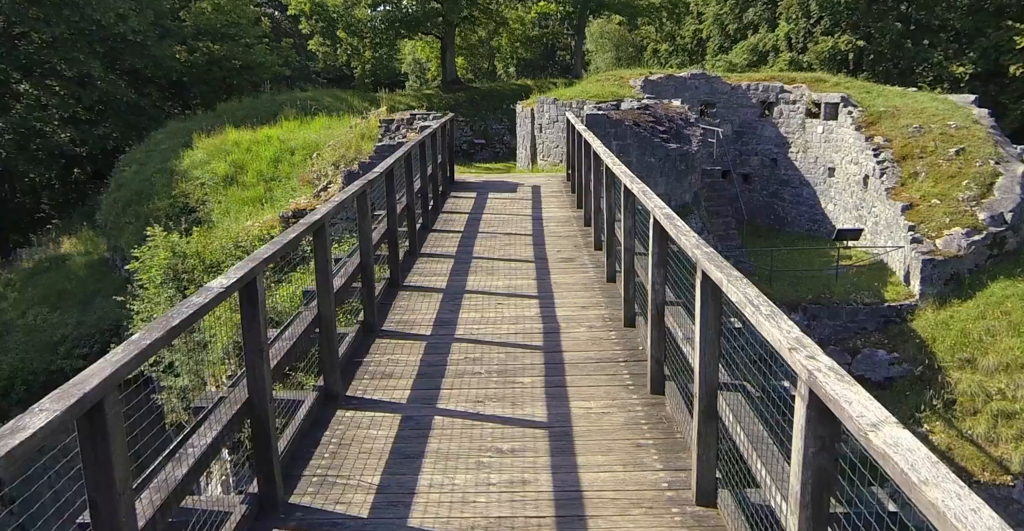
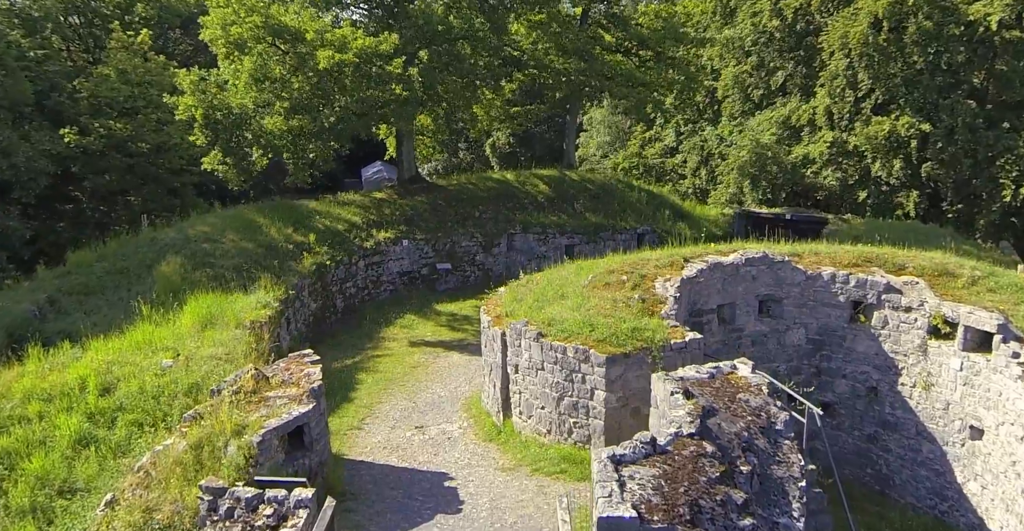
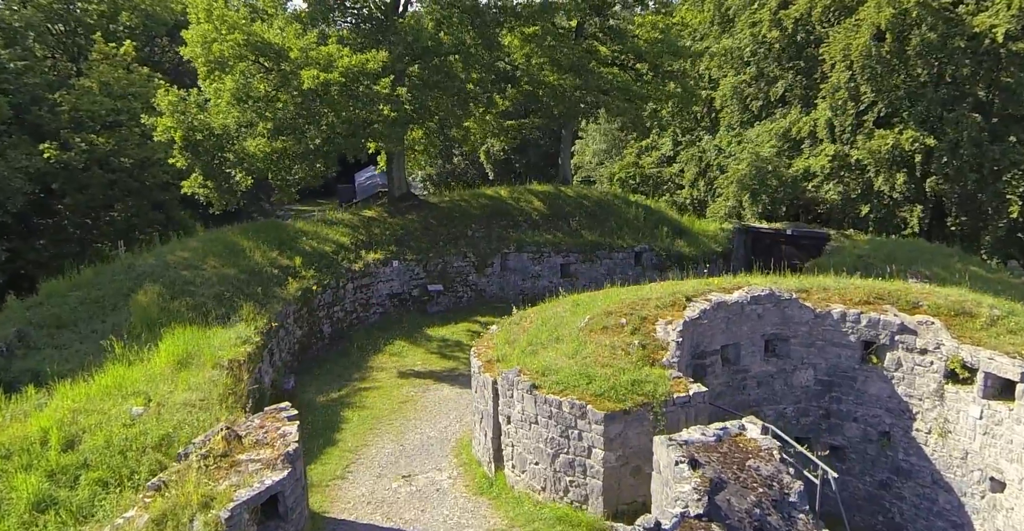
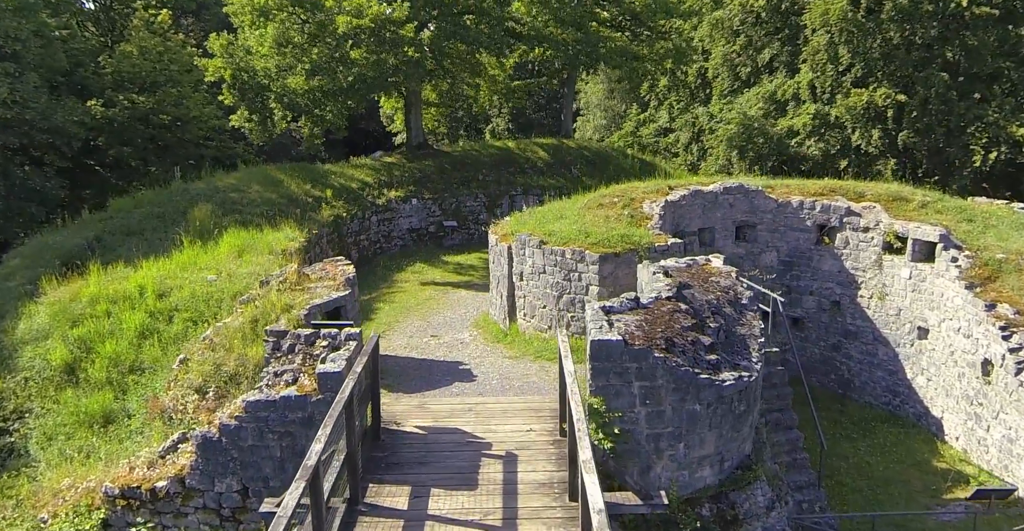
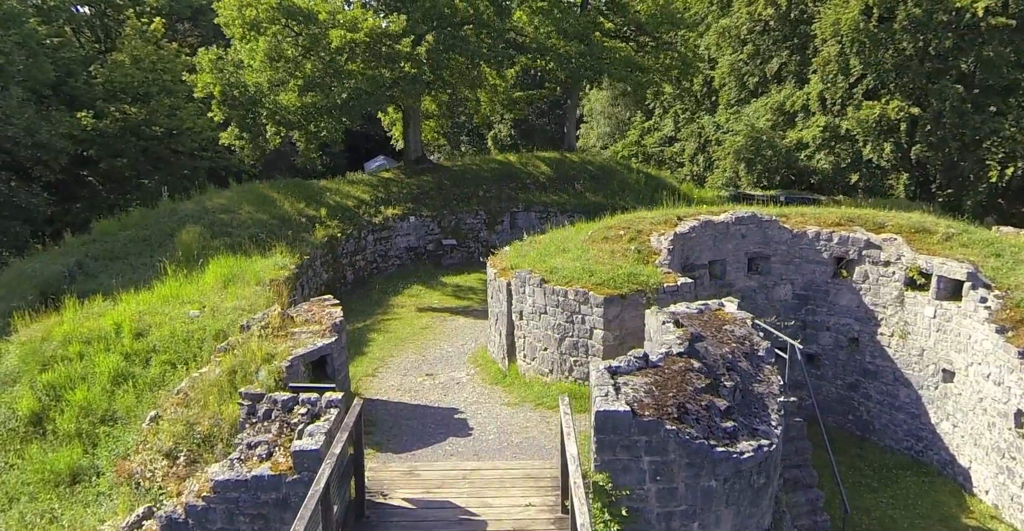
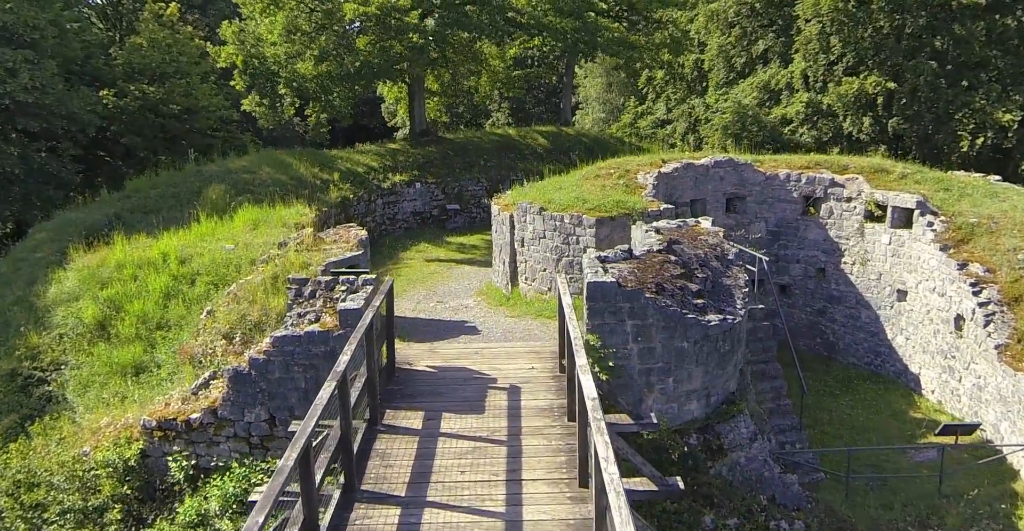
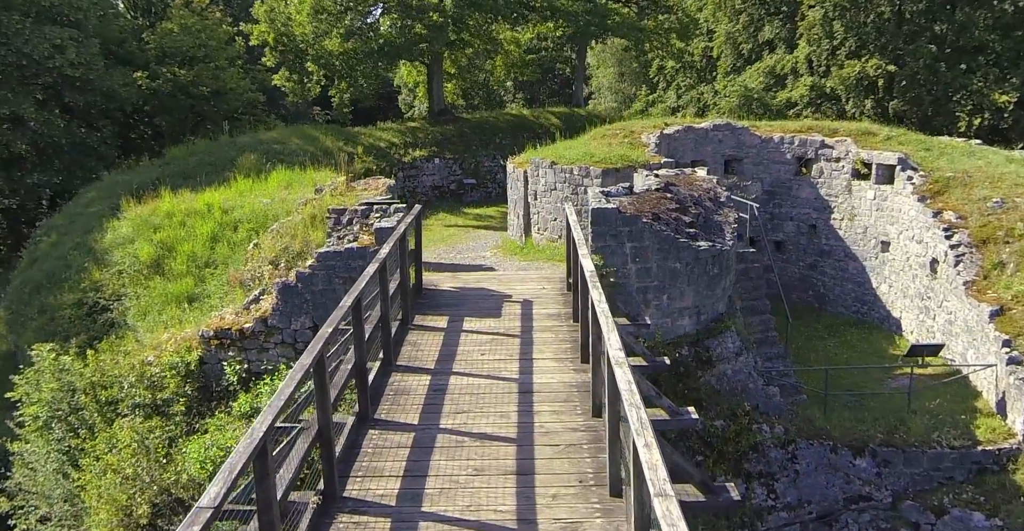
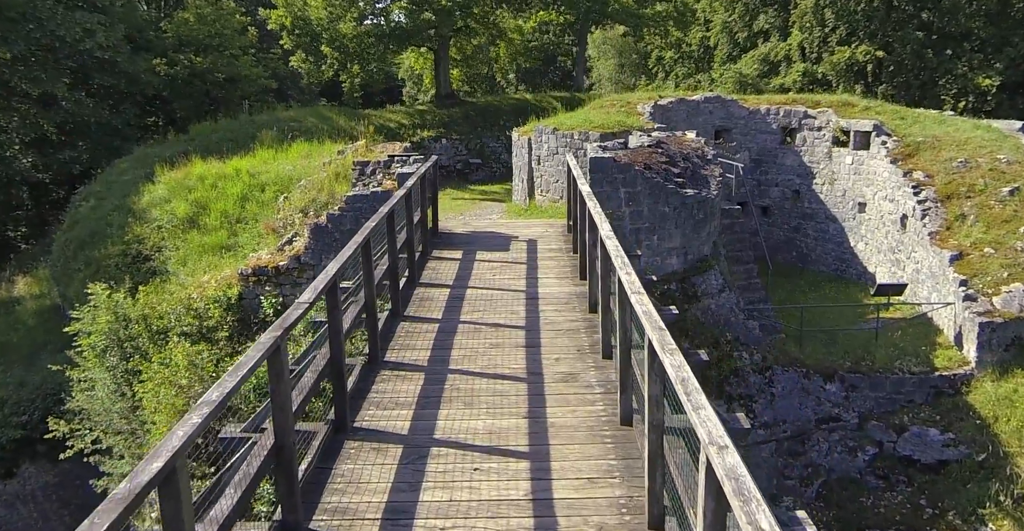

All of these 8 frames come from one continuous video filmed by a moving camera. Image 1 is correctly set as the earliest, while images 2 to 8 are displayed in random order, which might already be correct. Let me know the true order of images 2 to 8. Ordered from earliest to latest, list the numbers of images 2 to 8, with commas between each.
8, 7, 6, 4, 5, 2, 3
